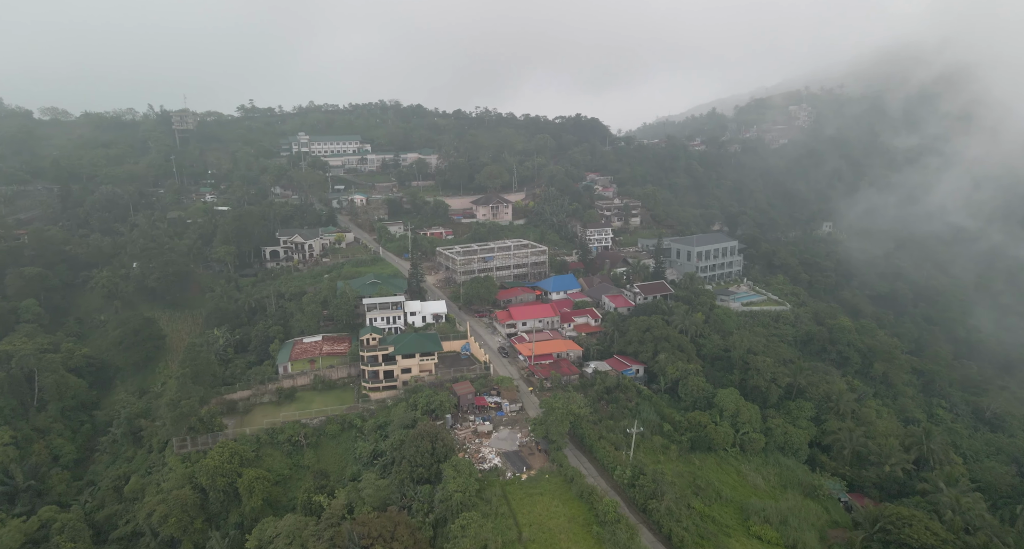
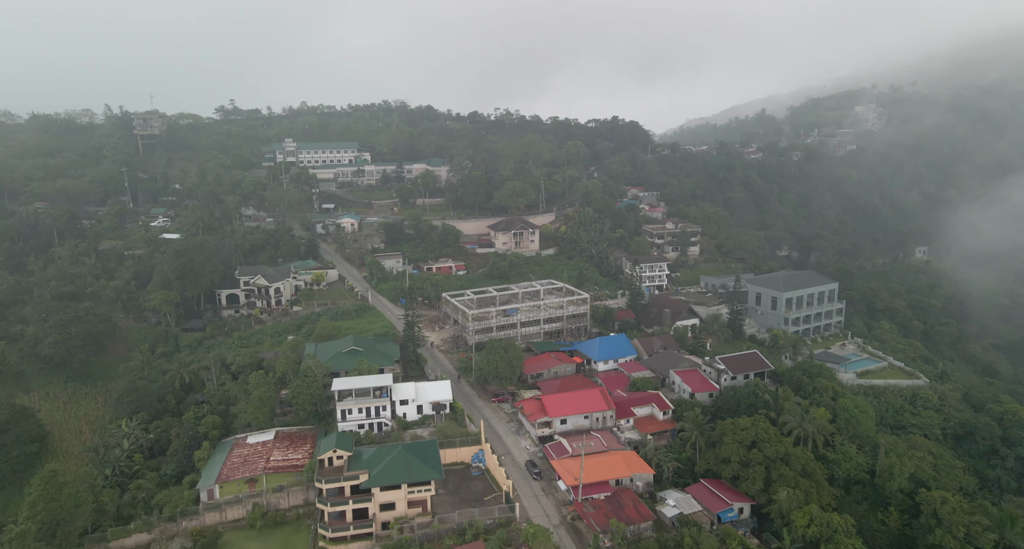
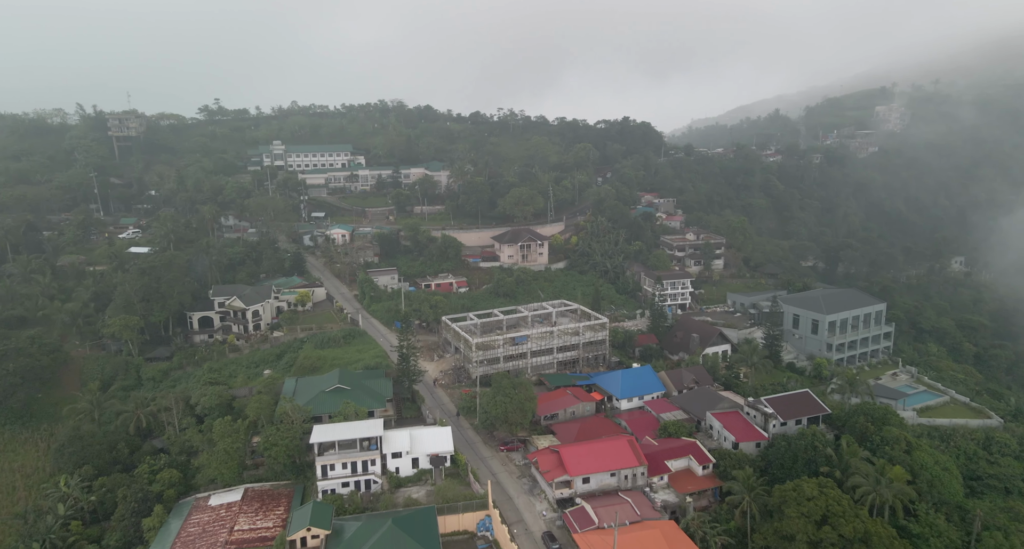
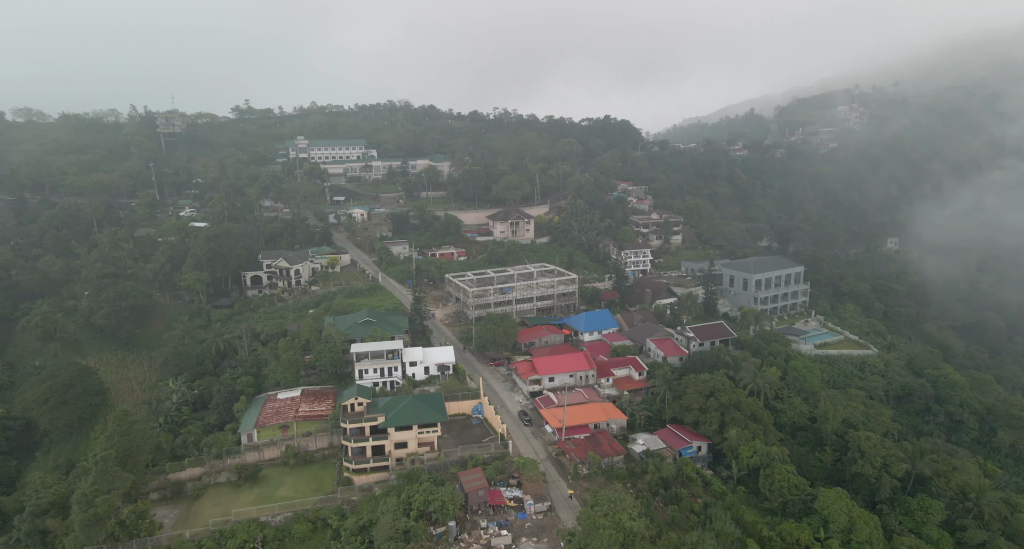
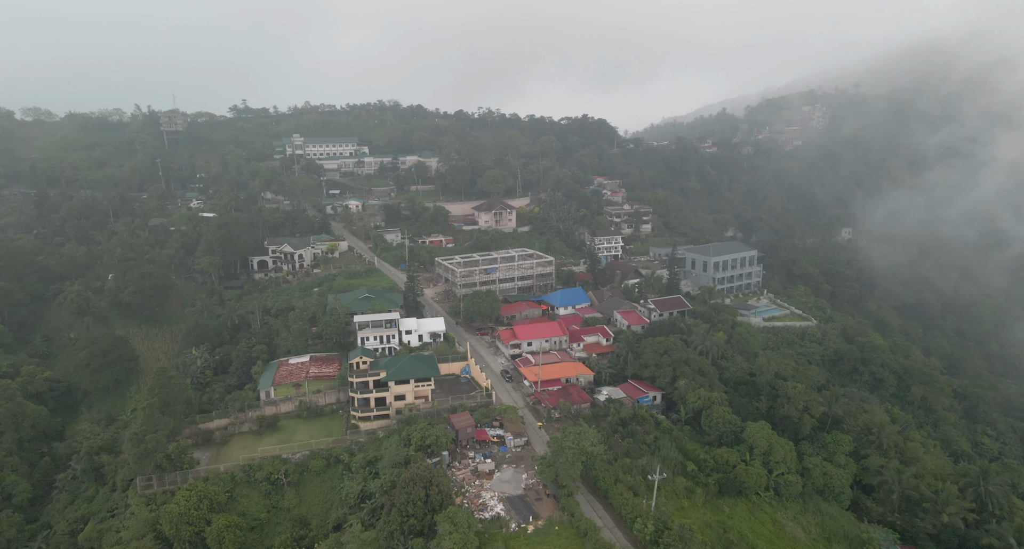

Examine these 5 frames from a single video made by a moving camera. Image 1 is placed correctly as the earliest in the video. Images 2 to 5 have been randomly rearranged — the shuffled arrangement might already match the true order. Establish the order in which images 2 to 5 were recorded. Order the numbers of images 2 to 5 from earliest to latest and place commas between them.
5, 4, 2, 3
